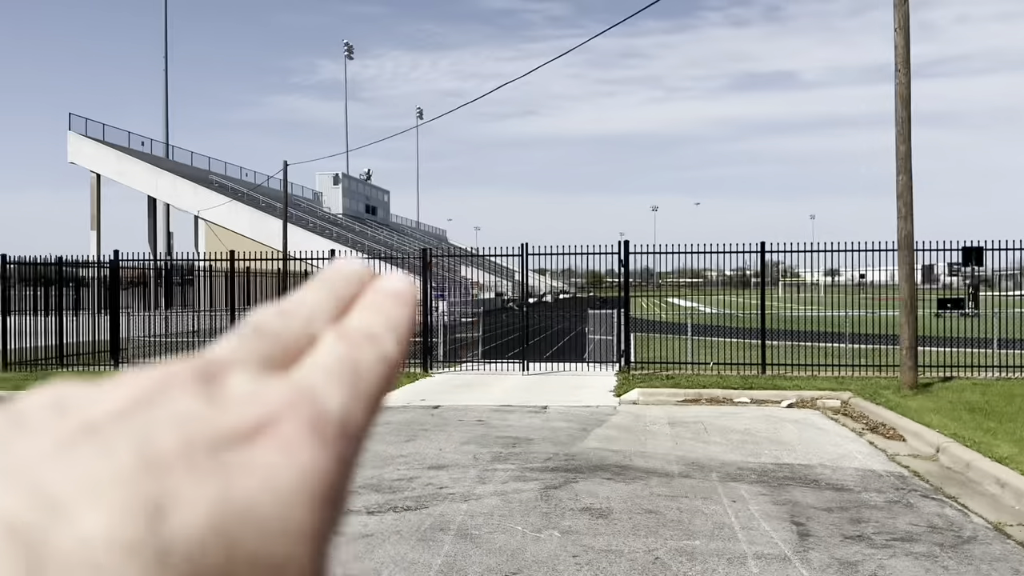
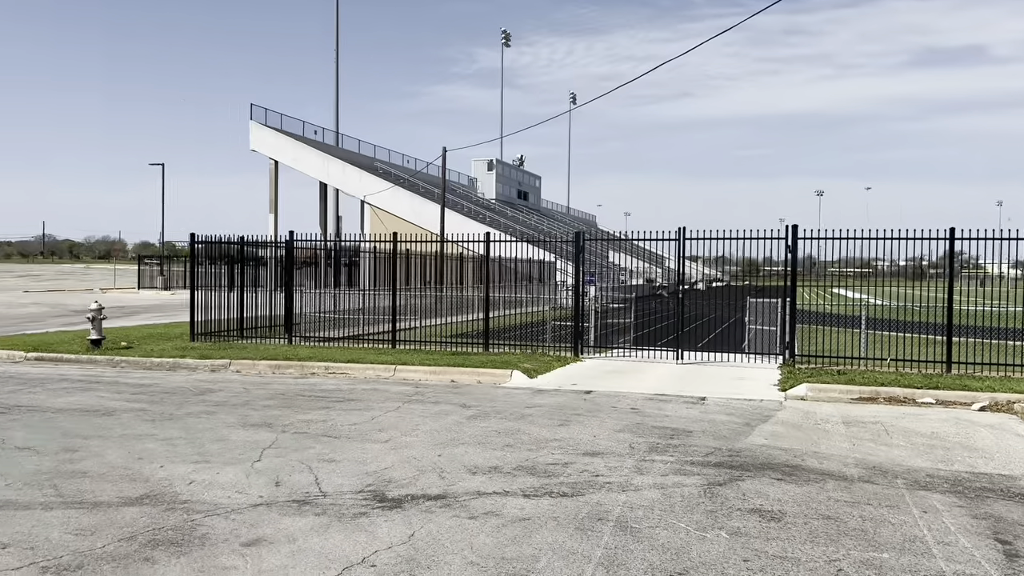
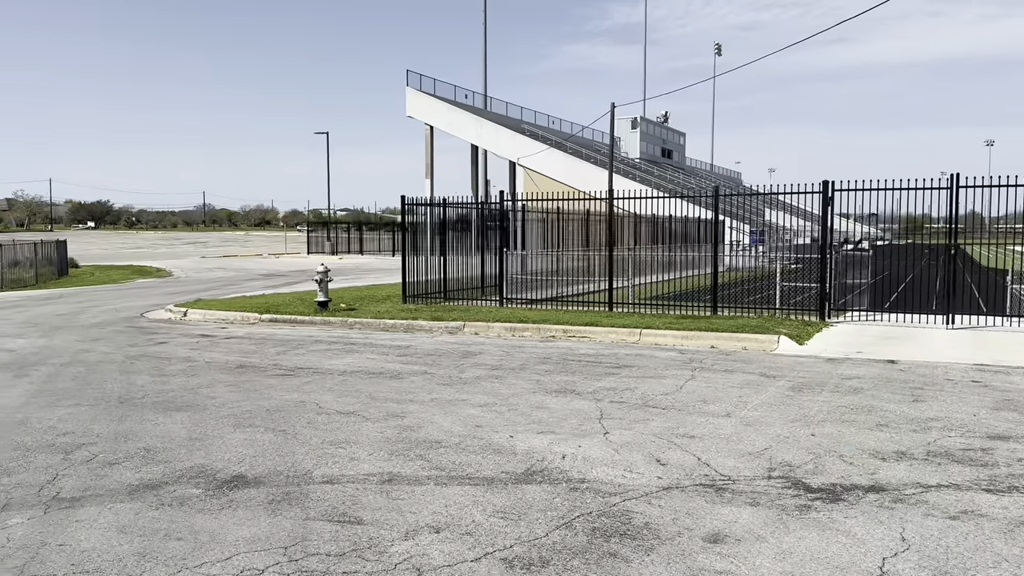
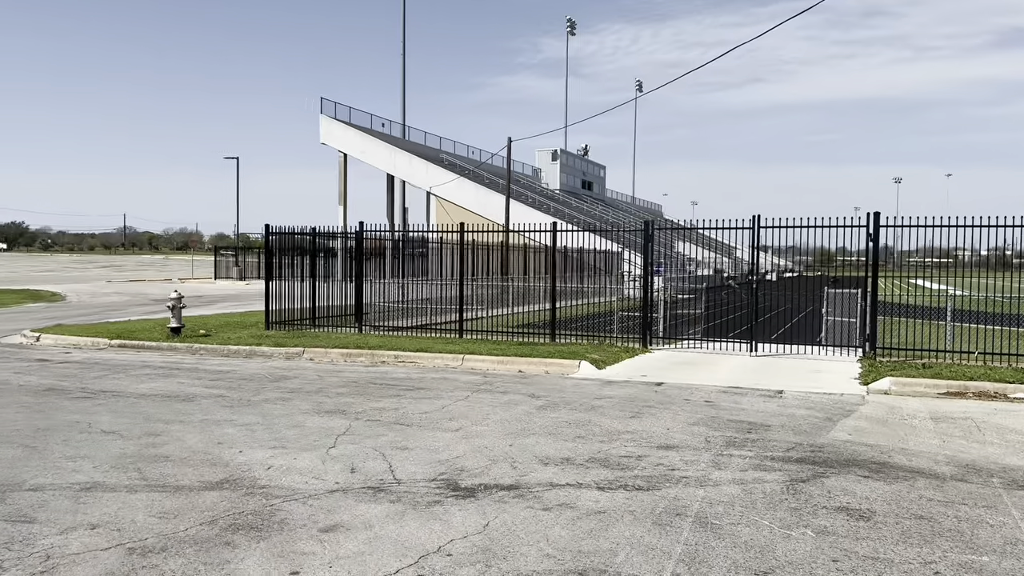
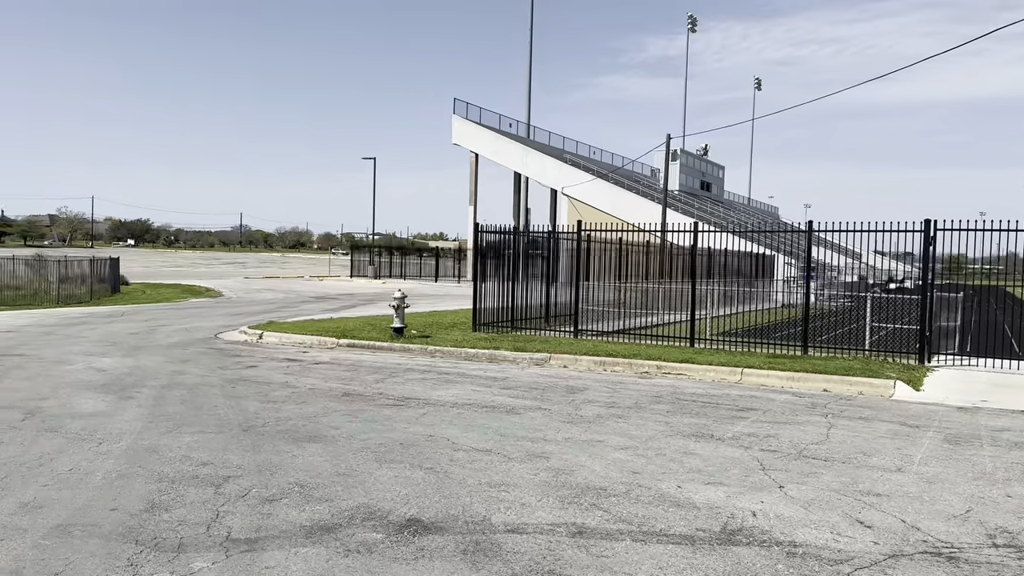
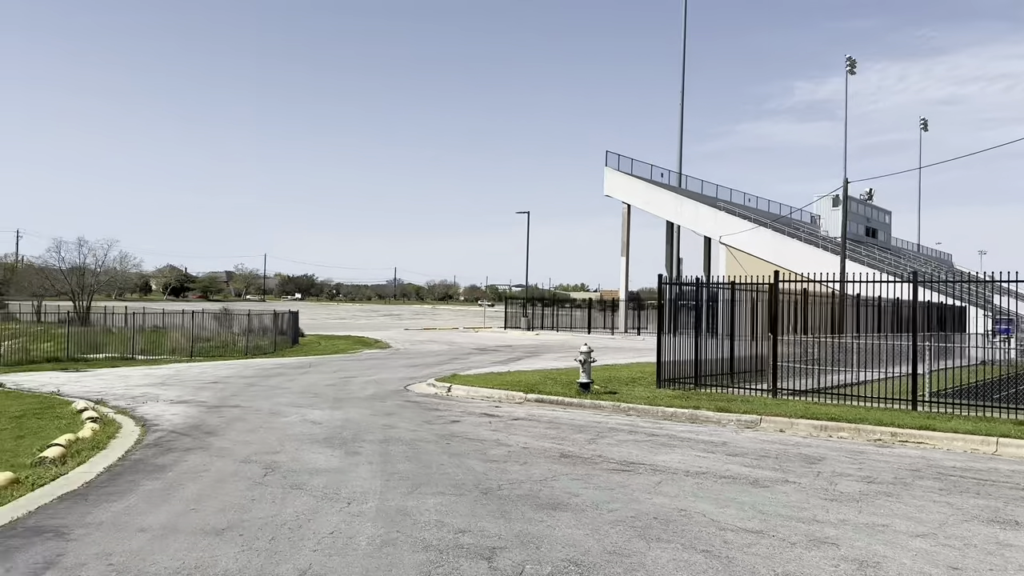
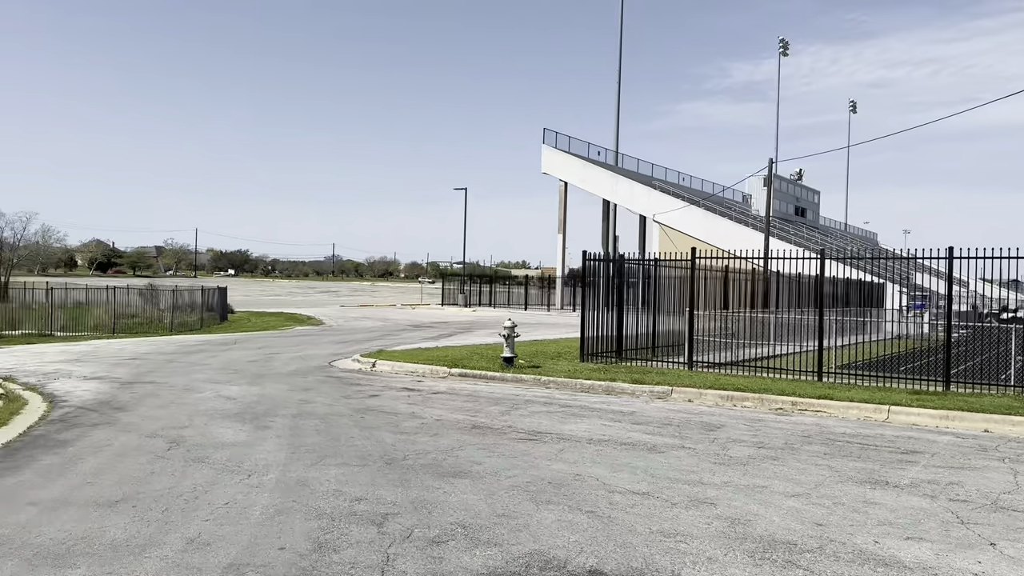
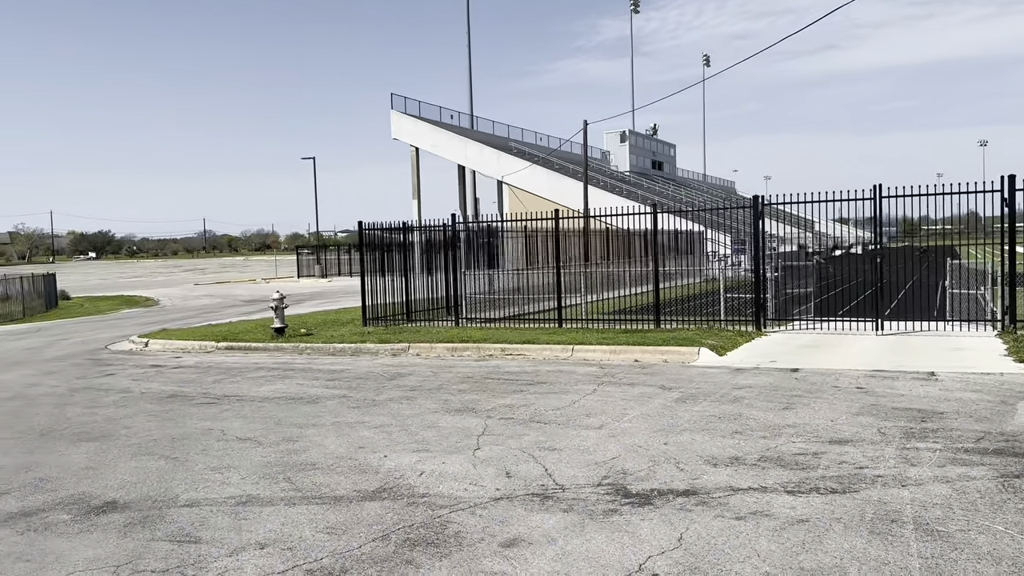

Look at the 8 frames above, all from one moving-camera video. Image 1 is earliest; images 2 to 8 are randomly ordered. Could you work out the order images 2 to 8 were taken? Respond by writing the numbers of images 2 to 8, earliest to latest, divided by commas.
2, 4, 8, 3, 5, 7, 6
